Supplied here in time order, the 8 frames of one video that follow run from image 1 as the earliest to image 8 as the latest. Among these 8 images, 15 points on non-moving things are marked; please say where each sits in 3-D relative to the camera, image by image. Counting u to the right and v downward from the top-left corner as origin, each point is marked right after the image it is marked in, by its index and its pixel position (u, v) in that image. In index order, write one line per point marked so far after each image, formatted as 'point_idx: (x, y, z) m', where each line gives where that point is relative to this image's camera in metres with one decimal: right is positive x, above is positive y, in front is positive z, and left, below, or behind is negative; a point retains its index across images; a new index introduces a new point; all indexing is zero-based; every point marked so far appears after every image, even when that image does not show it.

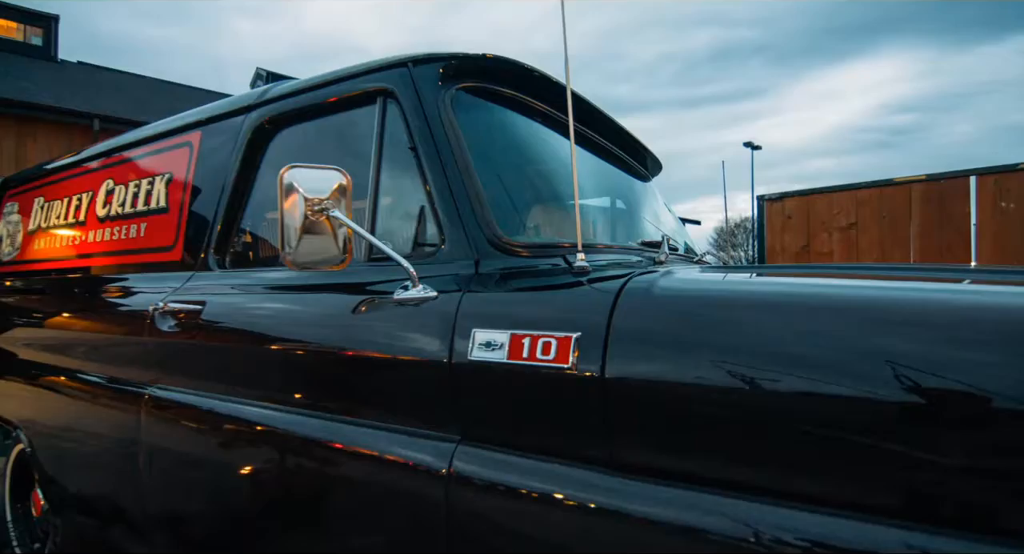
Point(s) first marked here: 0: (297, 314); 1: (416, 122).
0: (-0.6, -0.1, +1.7) m
1: (-0.2, +0.4, +1.6) m
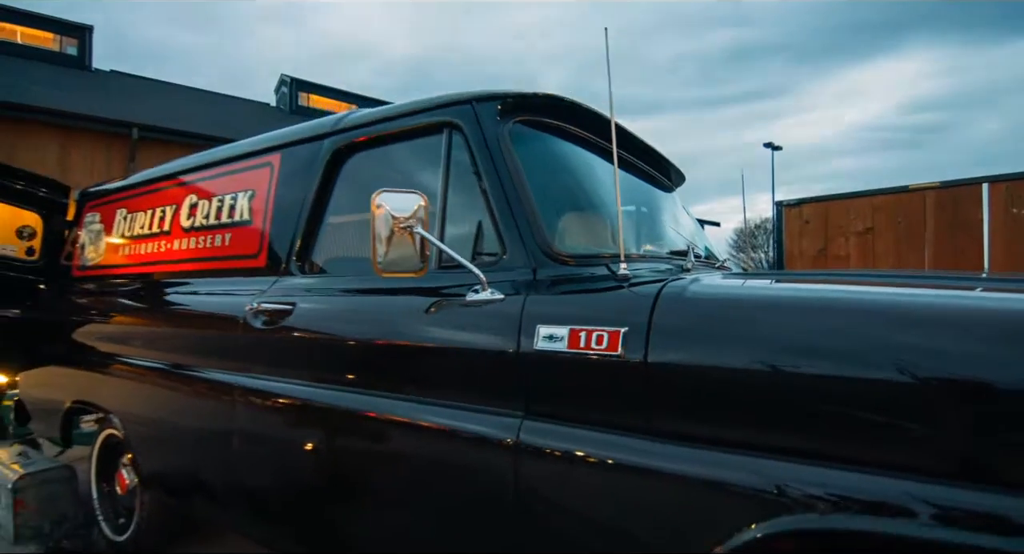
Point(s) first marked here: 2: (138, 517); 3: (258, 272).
0: (-0.5, -0.1, +2.0) m
1: (-0.1, +0.4, +1.8) m
2: (-1.9, -1.2, +2.7) m
3: (-1.1, 0.0, +2.4) m
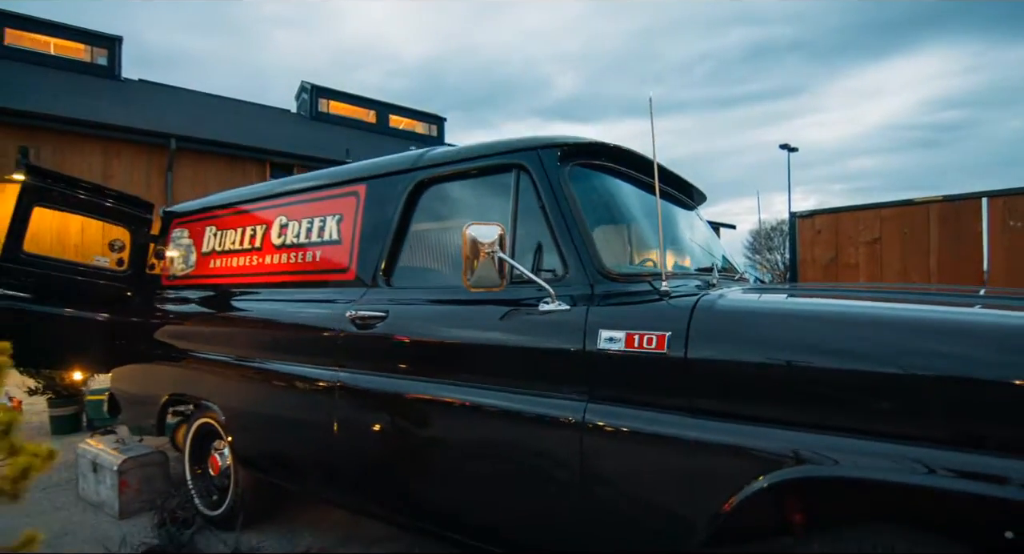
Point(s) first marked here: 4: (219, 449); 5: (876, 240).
0: (-0.3, -0.2, +2.4) m
1: (+0.1, +0.4, +2.2) m
2: (-1.7, -1.3, +3.2) m
3: (-0.8, 0.0, +2.8) m
4: (-1.9, -1.1, +3.4) m
5: (+4.2, +0.4, +6.3) m
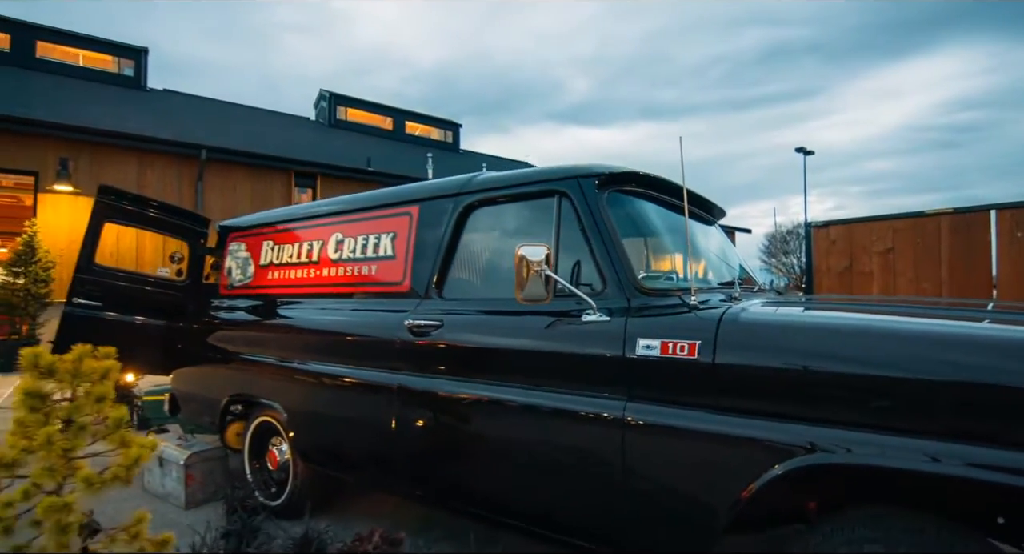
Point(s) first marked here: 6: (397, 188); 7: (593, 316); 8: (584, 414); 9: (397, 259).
0: (-0.1, -0.3, +2.7) m
1: (+0.3, +0.3, +2.5) m
2: (-1.4, -1.3, +3.5) m
3: (-0.6, -0.1, +3.1) m
4: (-1.6, -1.2, +3.7) m
5: (+4.5, +0.3, +6.5) m
6: (-0.7, +0.6, +3.4) m
7: (+0.4, -0.2, +2.4) m
8: (+0.3, -0.6, +2.4) m
9: (-0.7, +0.1, +3.2) m
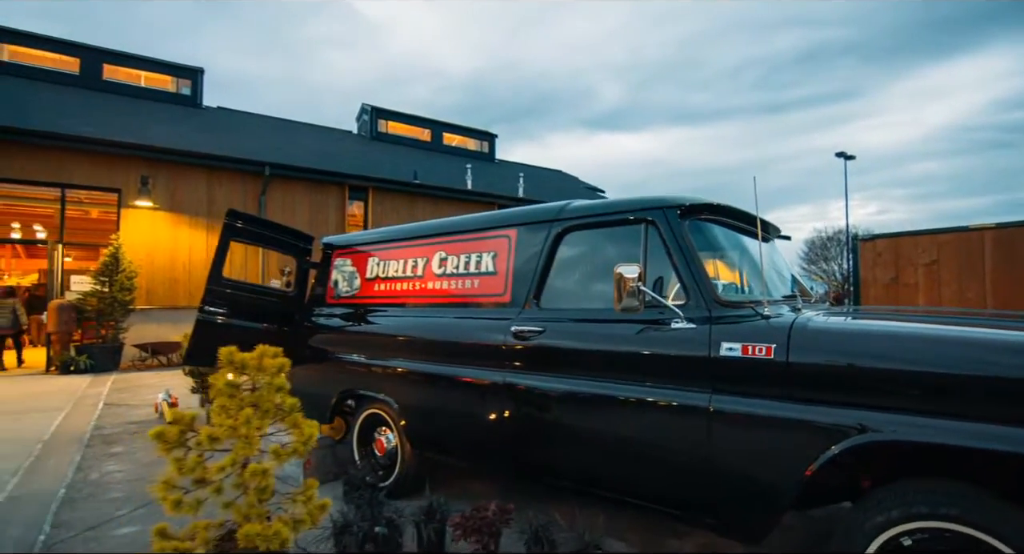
0: (+0.5, -0.3, +3.2) m
1: (+0.9, +0.2, +3.0) m
2: (-0.8, -1.4, +4.1) m
3: (0.0, -0.2, +3.6) m
4: (-1.0, -1.3, +4.3) m
5: (+5.3, +0.2, +6.7) m
6: (-0.1, +0.5, +3.9) m
7: (+0.9, -0.2, +2.9) m
8: (+0.8, -0.7, +2.8) m
9: (-0.1, 0.0, +3.7) m
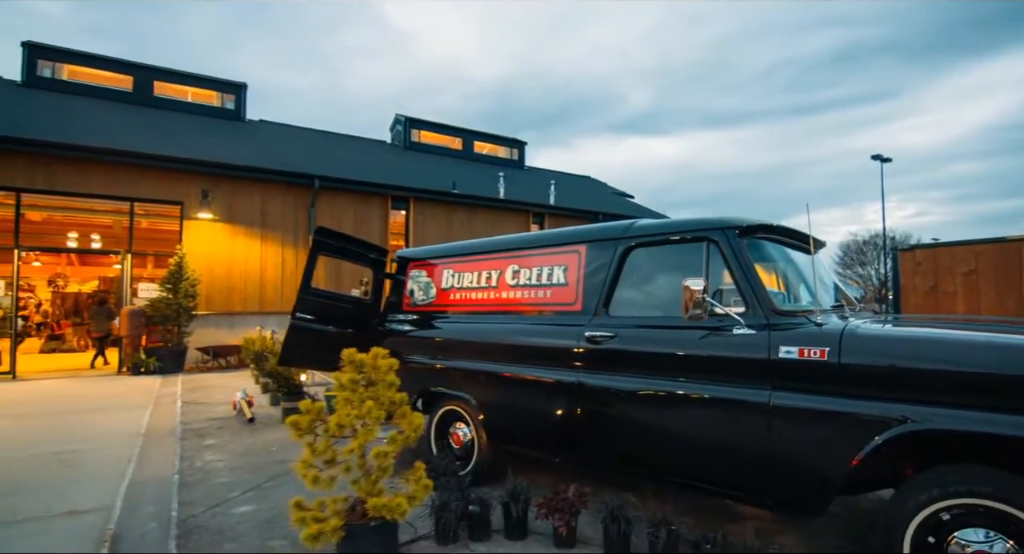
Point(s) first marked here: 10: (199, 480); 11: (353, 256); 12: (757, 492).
0: (+1.0, -0.4, +3.6) m
1: (+1.4, +0.1, +3.4) m
2: (-0.3, -1.5, +4.6) m
3: (+0.5, -0.3, +4.1) m
4: (-0.5, -1.3, +4.8) m
5: (+5.9, +0.1, +6.9) m
6: (+0.4, +0.4, +4.4) m
7: (+1.4, -0.3, +3.3) m
8: (+1.3, -0.7, +3.3) m
9: (+0.4, -0.1, +4.2) m
10: (-3.0, -1.9, +5.1) m
11: (-1.7, +0.2, +5.8) m
12: (+1.4, -1.3, +3.2) m
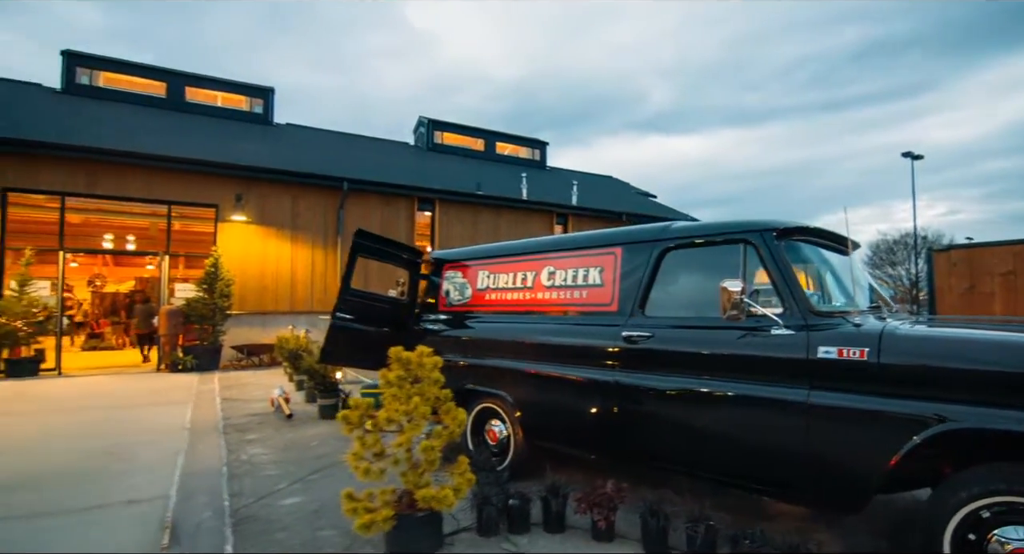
0: (+1.3, -0.4, +3.7) m
1: (+1.6, +0.1, +3.5) m
2: (0.0, -1.5, +4.7) m
3: (+0.8, -0.3, +4.2) m
4: (-0.1, -1.4, +5.0) m
5: (+6.3, +0.1, +6.8) m
6: (+0.7, +0.4, +4.5) m
7: (+1.6, -0.3, +3.4) m
8: (+1.6, -0.8, +3.3) m
9: (+0.7, -0.1, +4.3) m
10: (-2.6, -1.9, +5.3) m
11: (-1.3, +0.2, +5.9) m
12: (+1.7, -1.3, +3.2) m
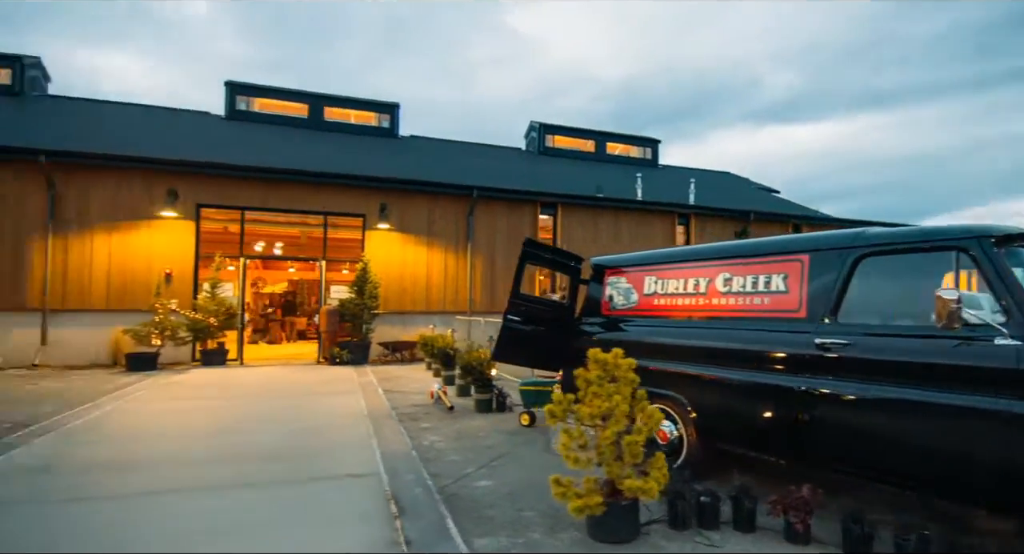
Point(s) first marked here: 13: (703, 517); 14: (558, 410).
0: (+2.6, -0.5, +3.7) m
1: (+2.9, +0.1, +3.4) m
2: (+1.6, -1.6, +4.9) m
3: (+2.2, -0.3, +4.3) m
4: (+1.5, -1.4, +5.2) m
5: (+8.2, 0.0, +5.8) m
6: (+2.2, +0.3, +4.6) m
7: (+2.9, -0.4, +3.3) m
8: (+2.8, -0.8, +3.2) m
9: (+2.2, -0.1, +4.3) m
10: (-0.9, -2.0, +6.0) m
11: (+0.5, +0.1, +6.4) m
12: (+3.0, -1.3, +3.1) m
13: (+1.4, -1.8, +4.0) m
14: (+0.3, -1.0, +3.9) m
